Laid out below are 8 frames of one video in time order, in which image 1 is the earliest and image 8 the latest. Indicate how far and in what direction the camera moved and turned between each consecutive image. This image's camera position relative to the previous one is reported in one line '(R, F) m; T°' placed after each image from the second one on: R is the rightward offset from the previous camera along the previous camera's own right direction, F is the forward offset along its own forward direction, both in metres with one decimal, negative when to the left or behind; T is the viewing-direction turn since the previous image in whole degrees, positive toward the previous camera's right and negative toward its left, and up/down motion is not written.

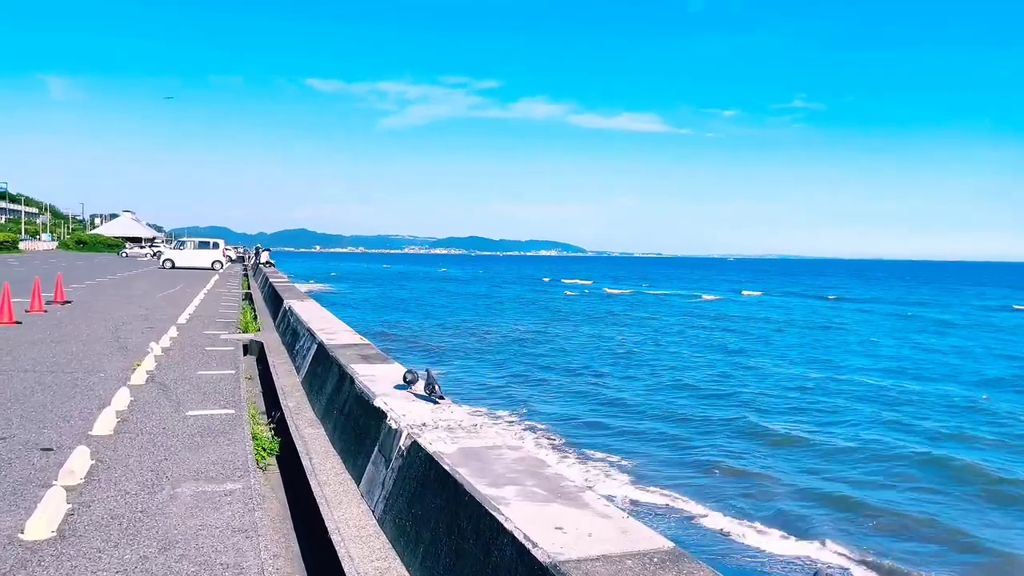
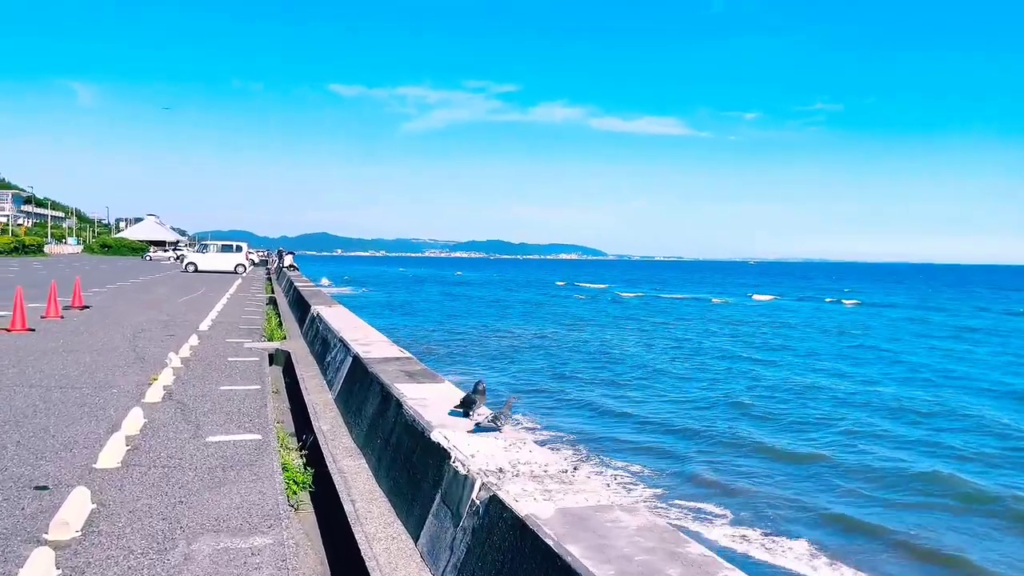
(-0.3, +0.8) m; -1°
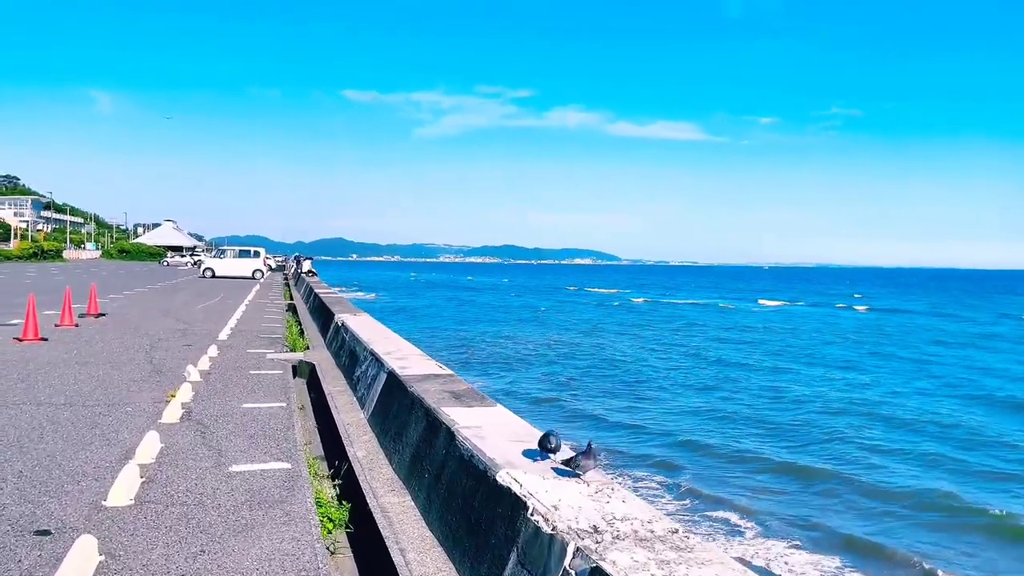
(-0.3, +0.6) m; -1°
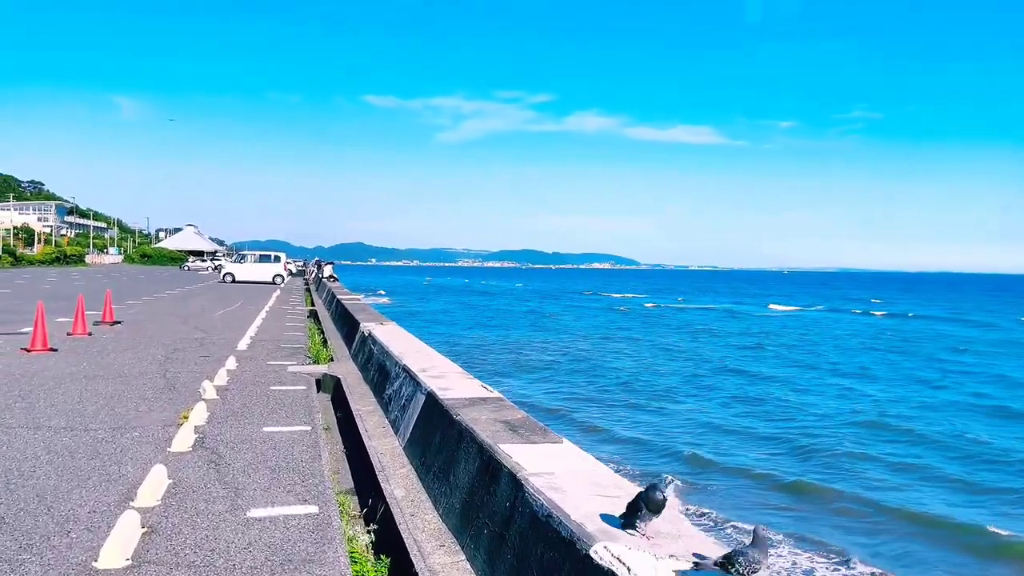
(-0.3, +0.7) m; -1°
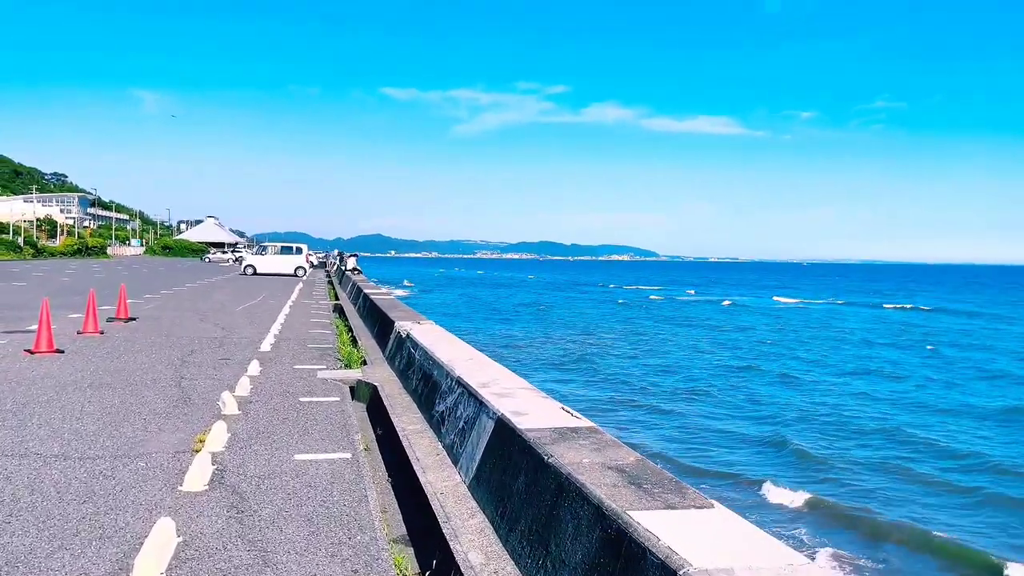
(-0.4, +1.0) m; -1°
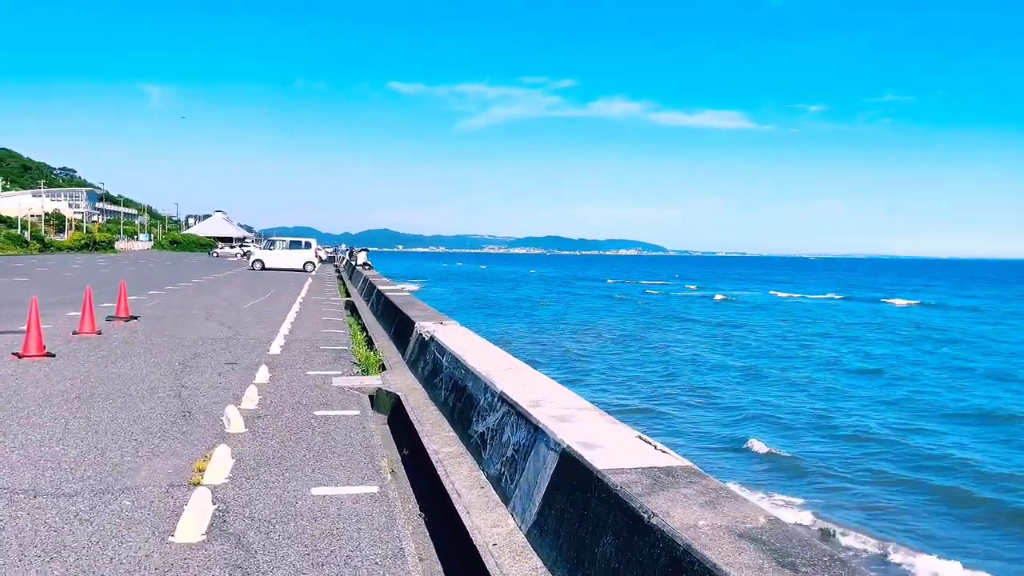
(-0.3, +0.8) m; -1°
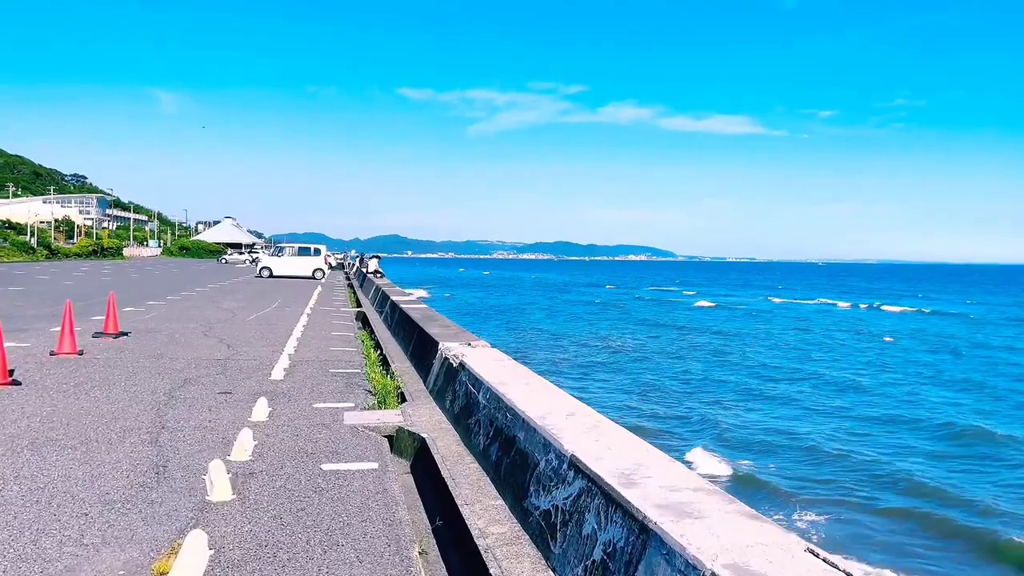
(-0.3, +1.2) m; -1°
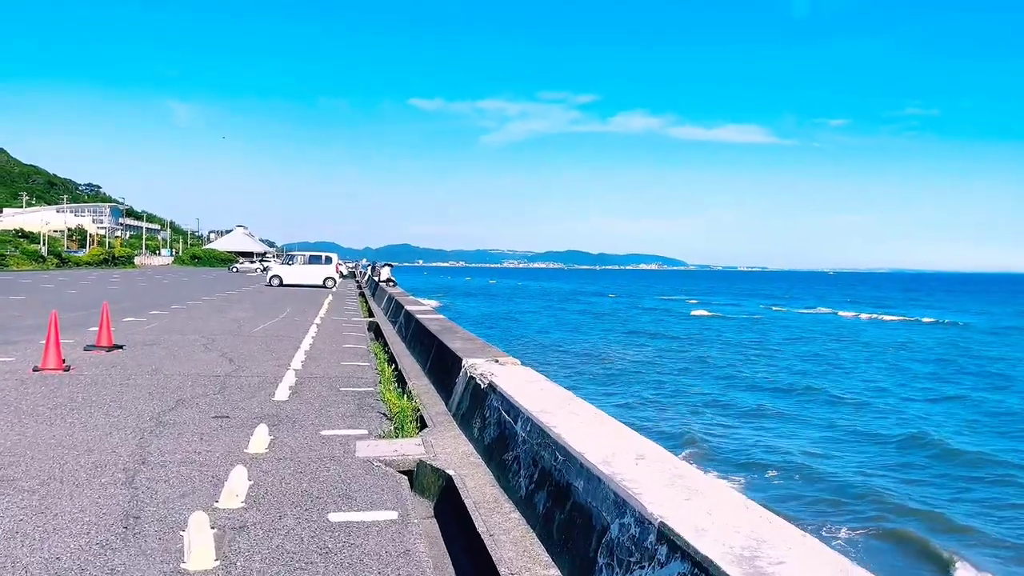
(-0.2, +0.9) m; -1°
